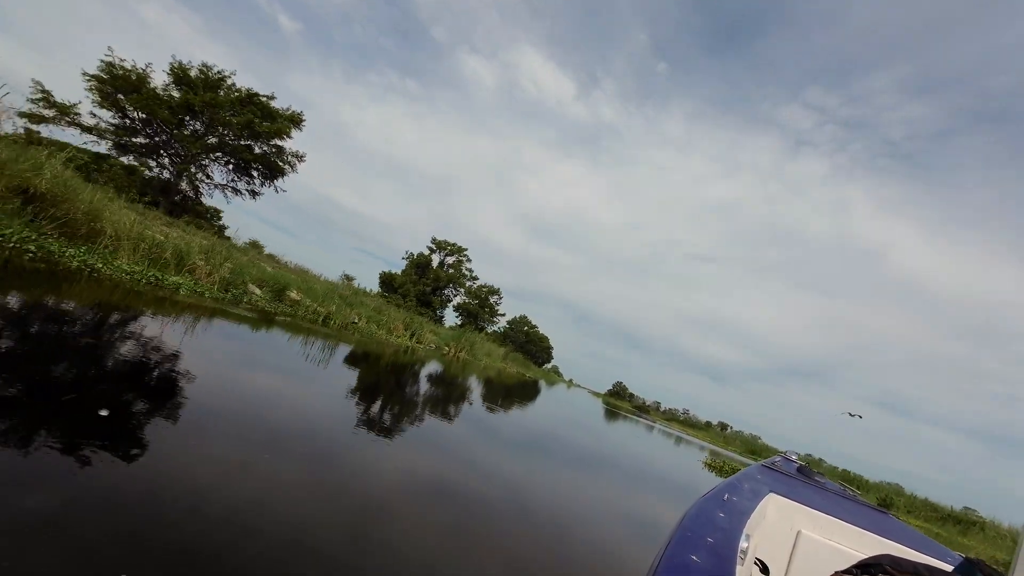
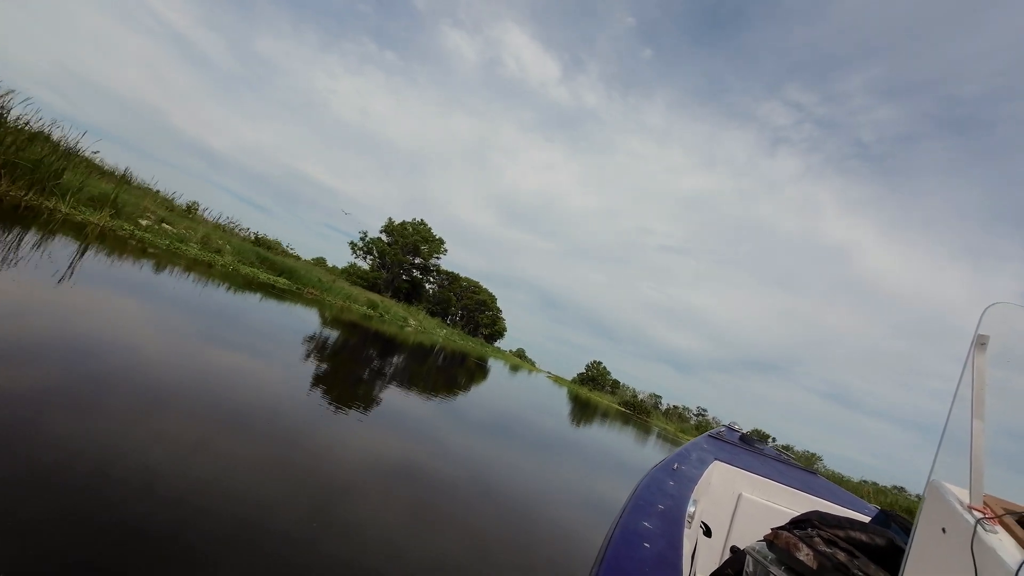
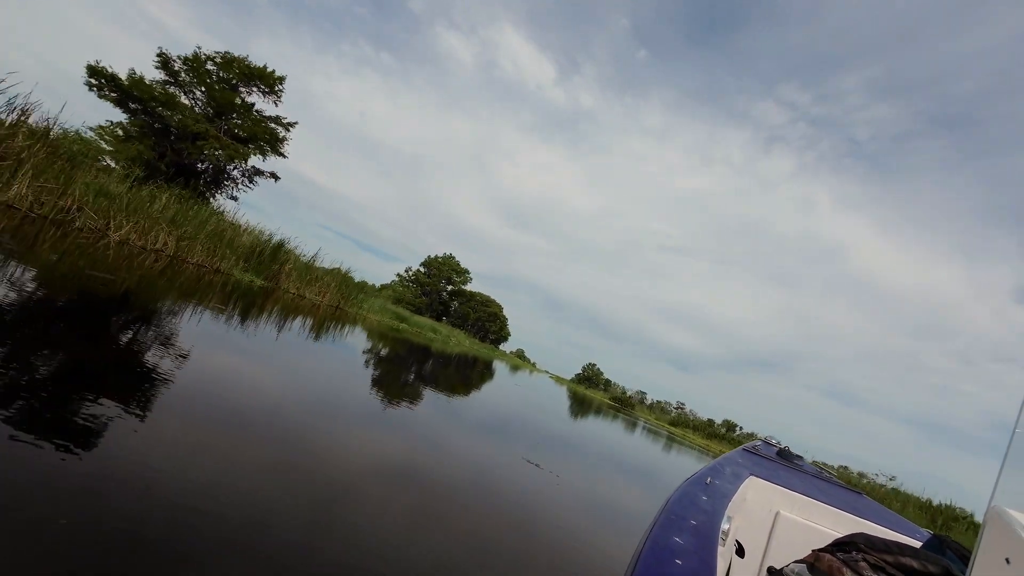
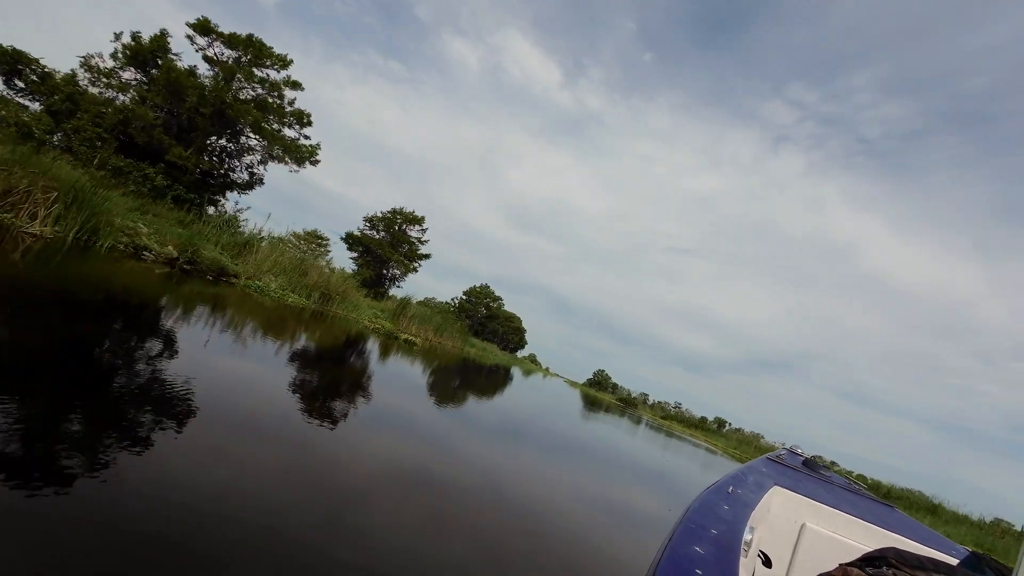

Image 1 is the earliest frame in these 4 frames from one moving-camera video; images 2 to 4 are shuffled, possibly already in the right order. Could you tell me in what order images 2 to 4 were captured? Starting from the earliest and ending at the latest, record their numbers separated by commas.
4, 3, 2
